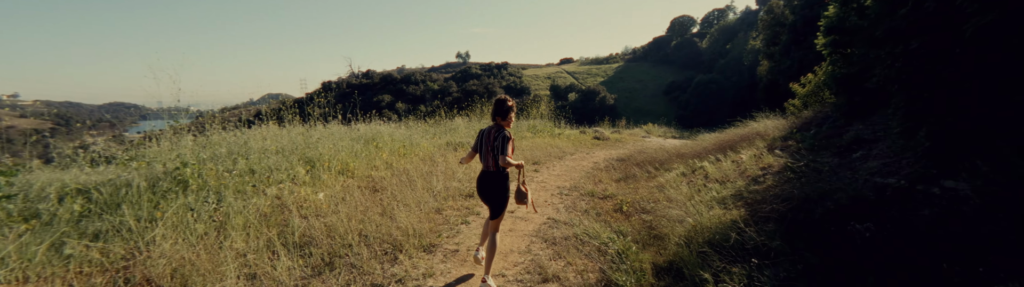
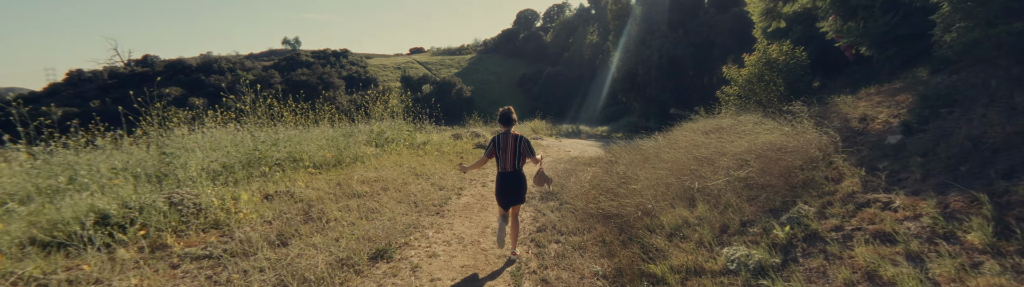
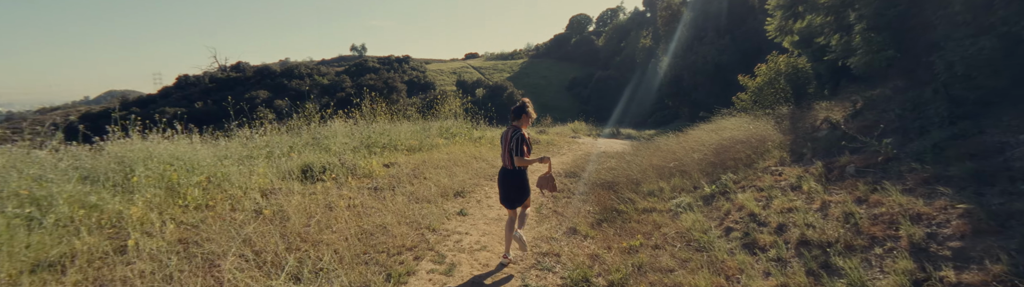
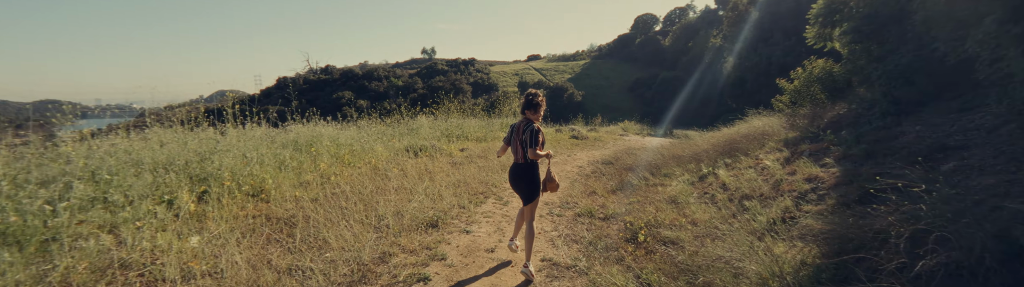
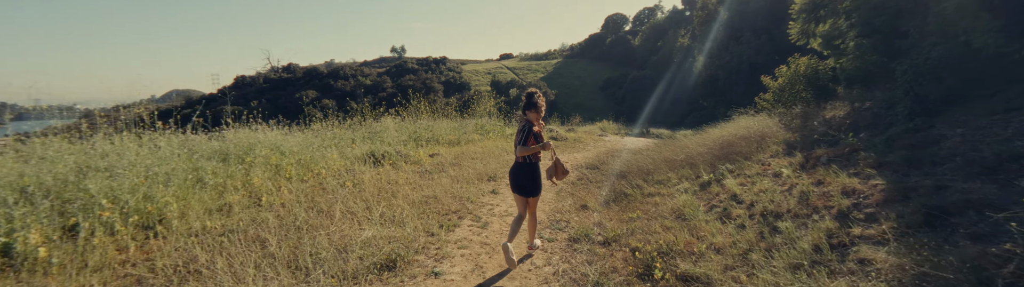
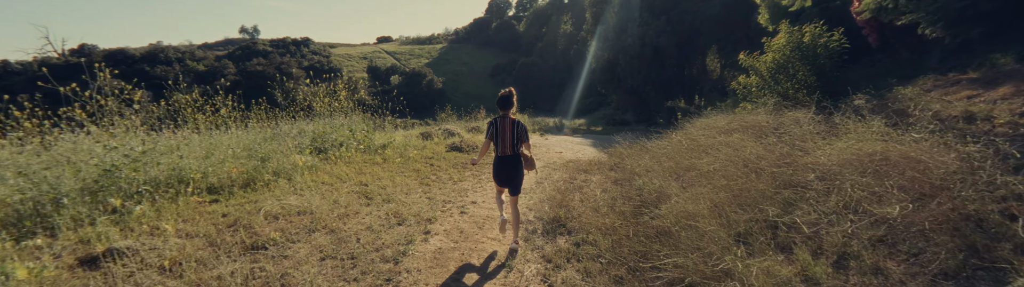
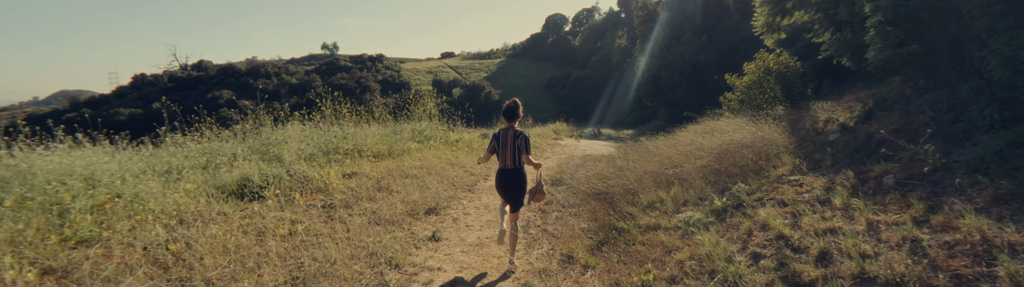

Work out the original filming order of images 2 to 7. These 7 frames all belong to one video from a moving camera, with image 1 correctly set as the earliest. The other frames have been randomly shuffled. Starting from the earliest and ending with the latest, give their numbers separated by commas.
4, 5, 3, 7, 2, 6
